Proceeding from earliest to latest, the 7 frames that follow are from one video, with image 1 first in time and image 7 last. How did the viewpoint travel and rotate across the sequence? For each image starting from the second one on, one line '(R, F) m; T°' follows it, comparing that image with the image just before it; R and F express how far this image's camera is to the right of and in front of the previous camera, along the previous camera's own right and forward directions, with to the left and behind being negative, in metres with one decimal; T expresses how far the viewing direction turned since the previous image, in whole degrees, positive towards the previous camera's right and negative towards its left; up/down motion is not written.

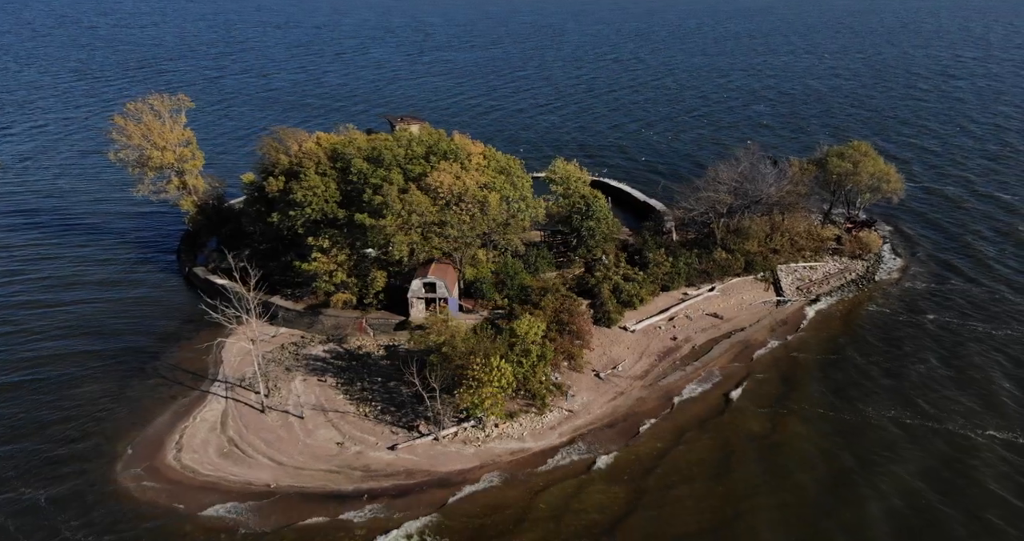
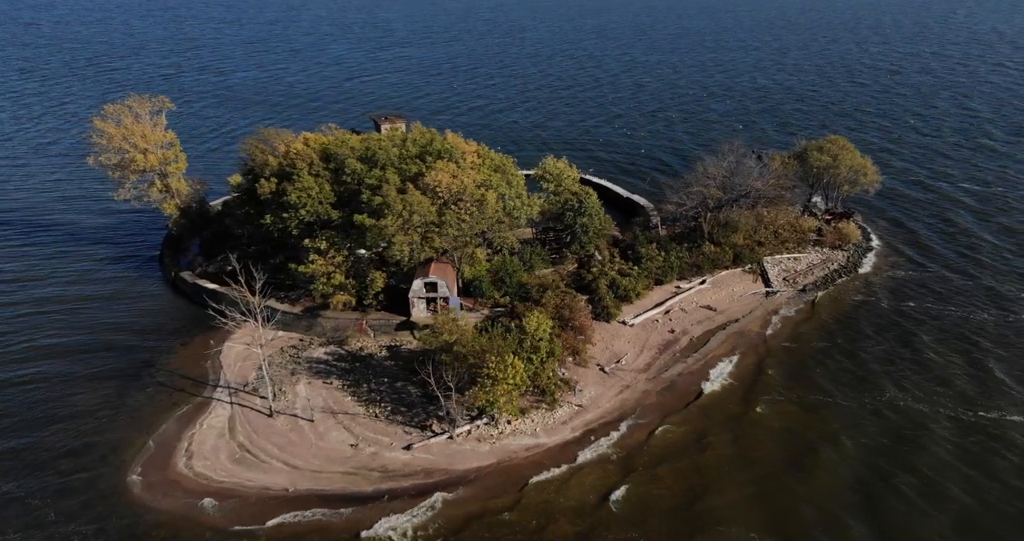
(-2.2, -0.3) m; +3°
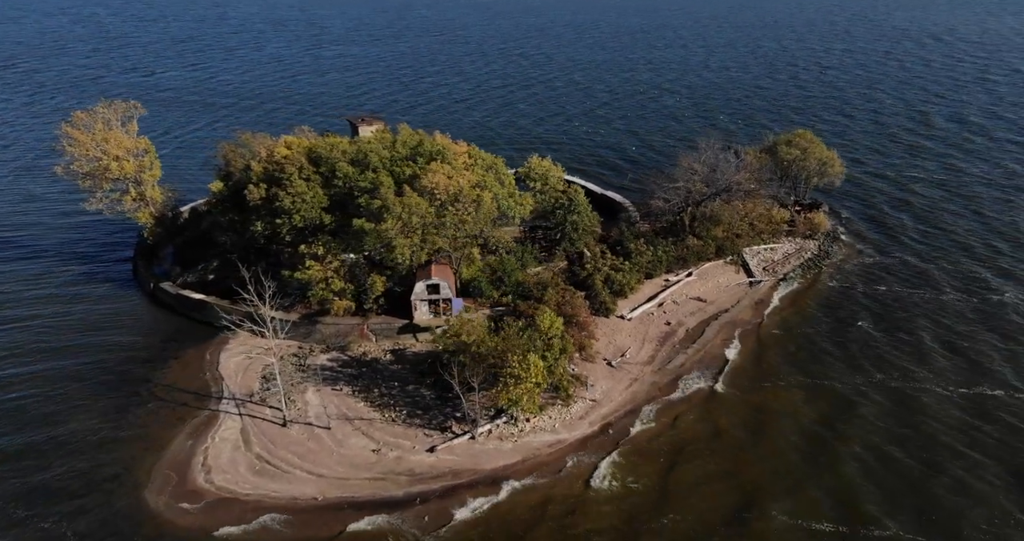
(-3.3, -0.3) m; +4°
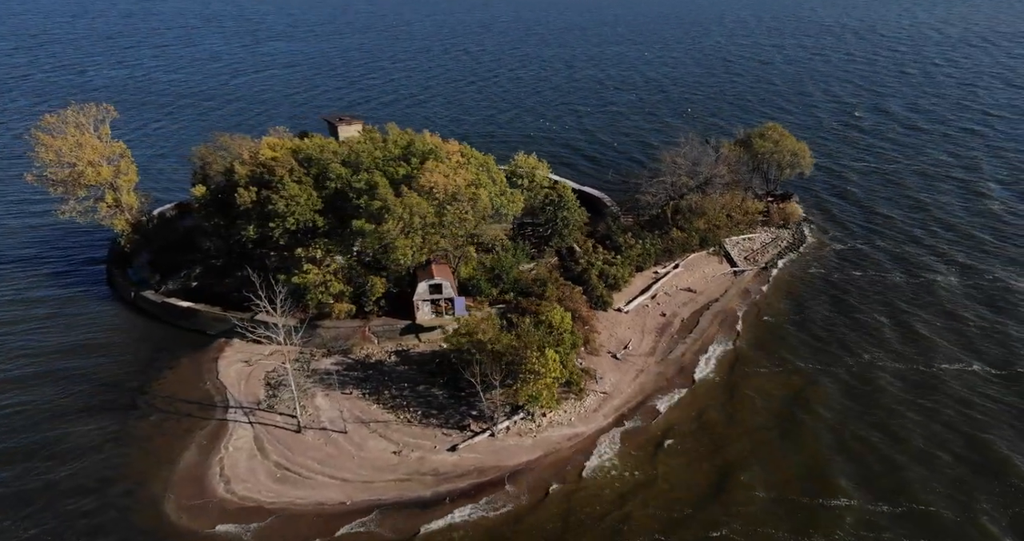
(-3.1, -0.2) m; +4°
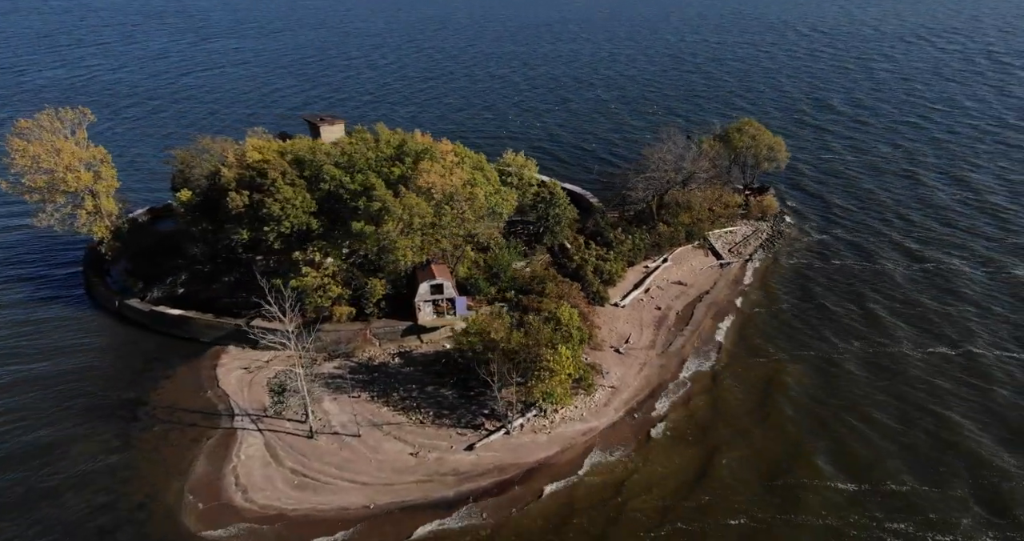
(-2.5, -0.2) m; +3°
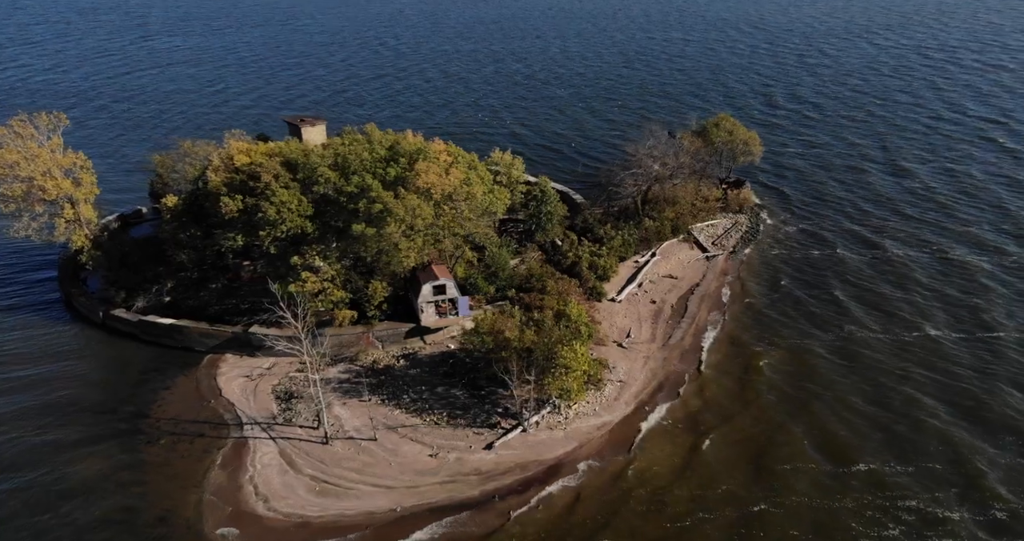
(-2.7, -0.2) m; +4°
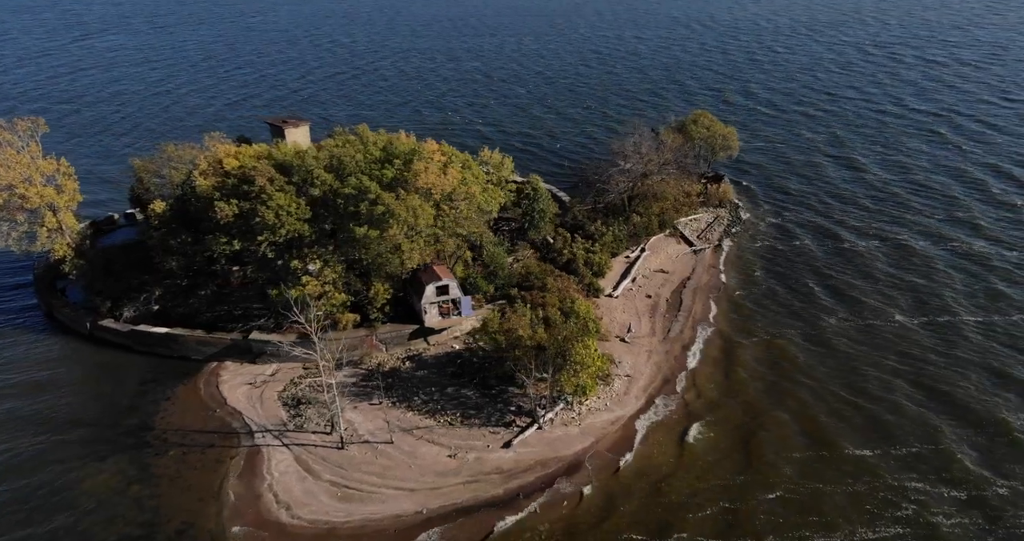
(-2.6, -0.2) m; +3°
